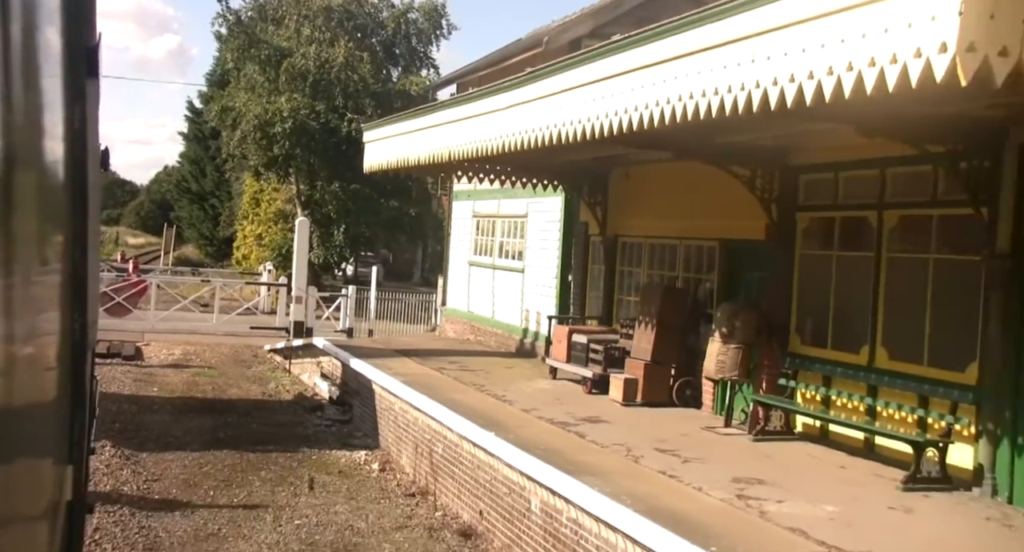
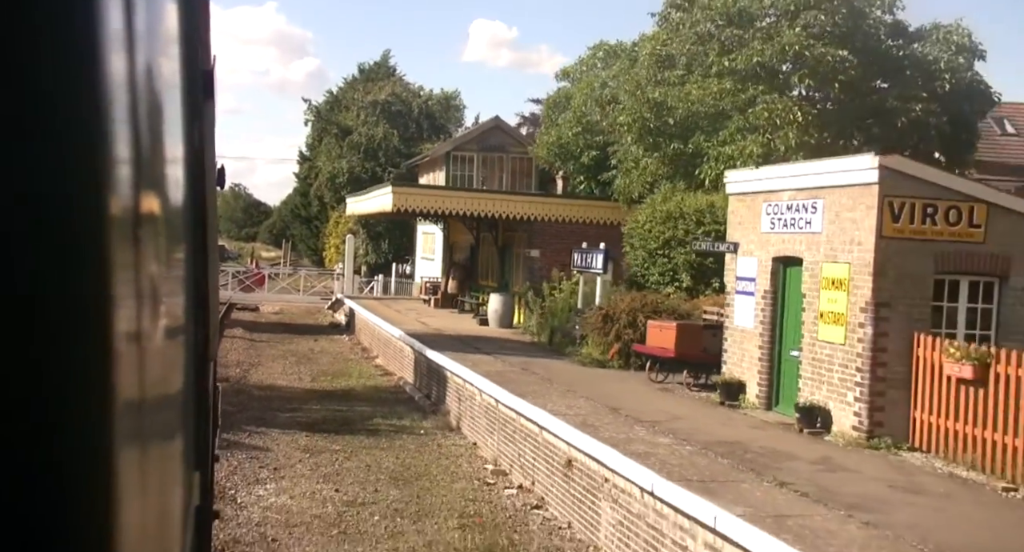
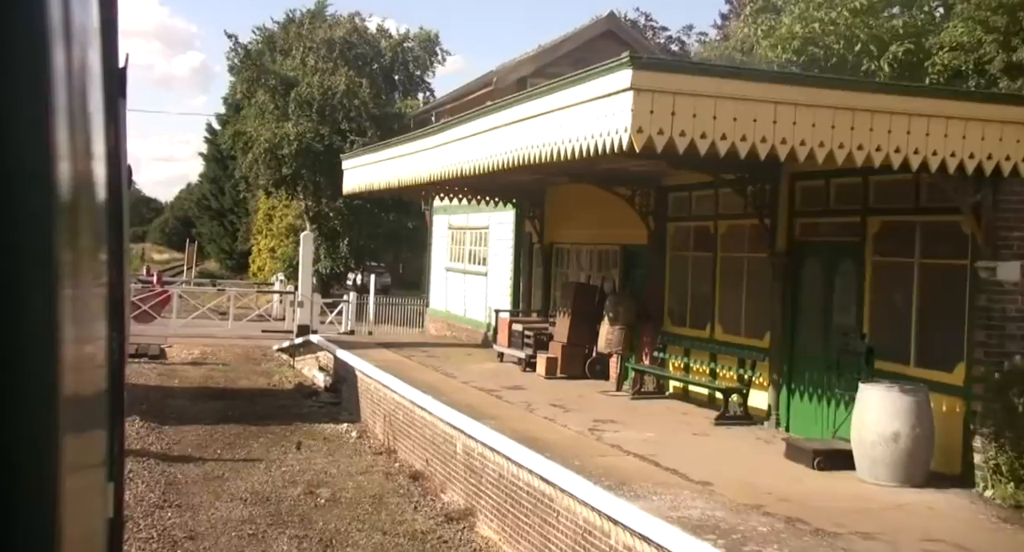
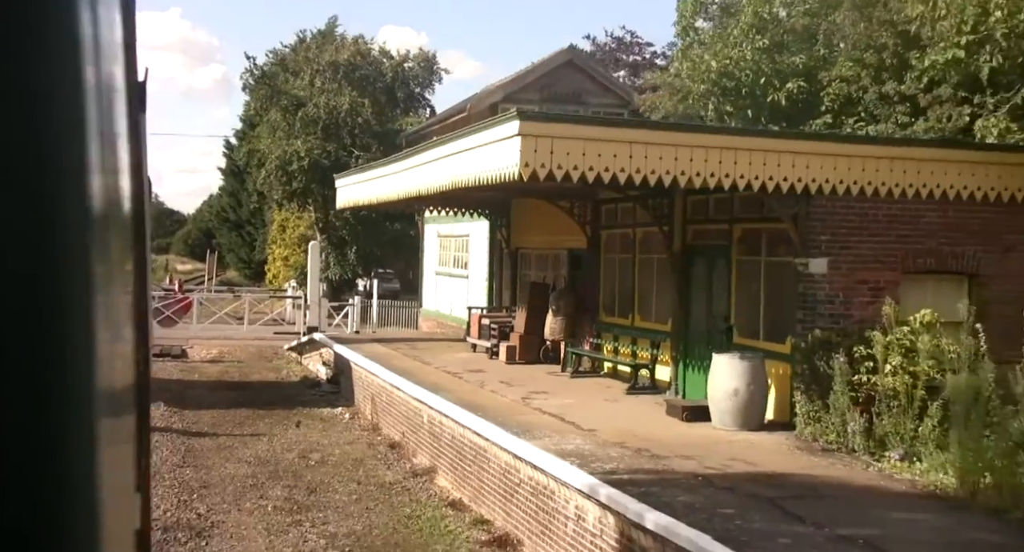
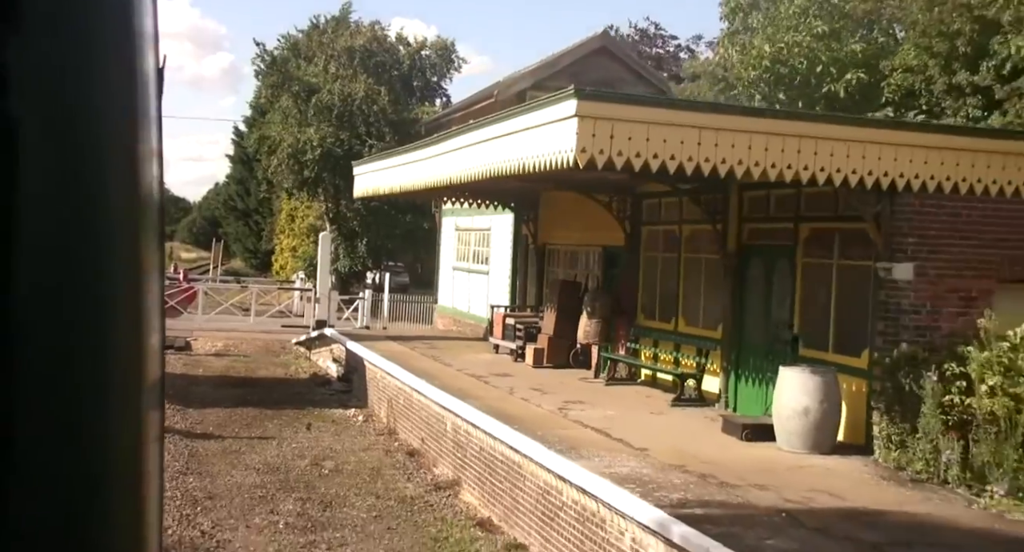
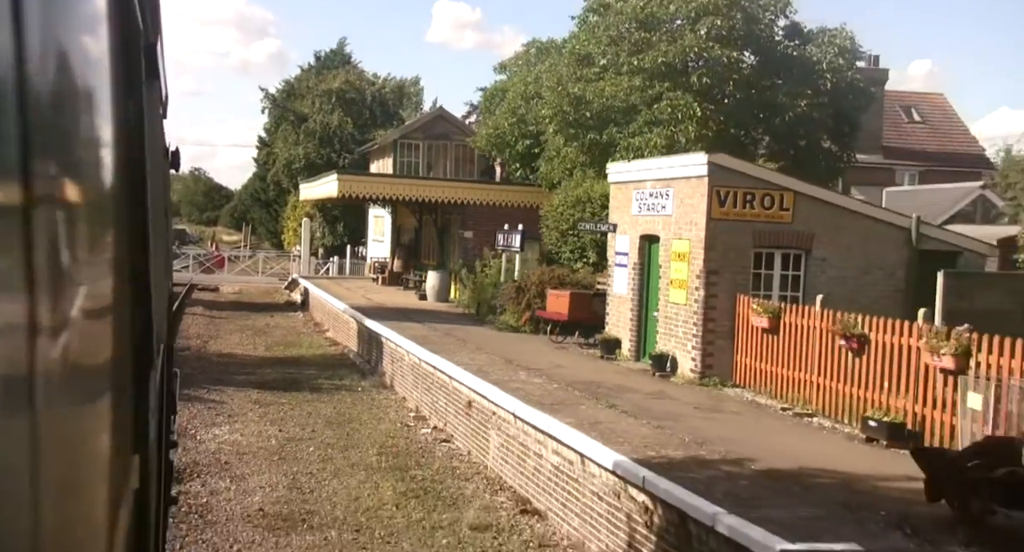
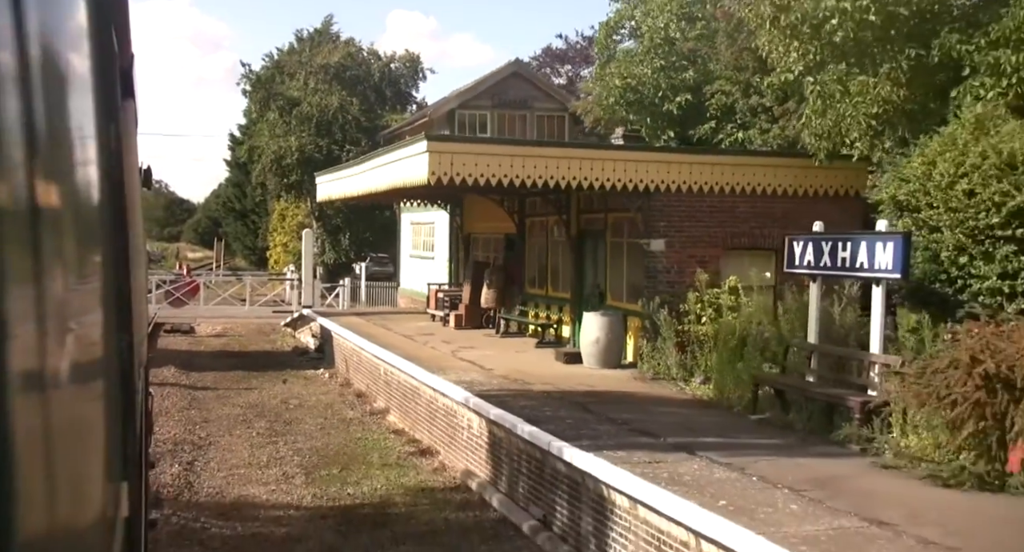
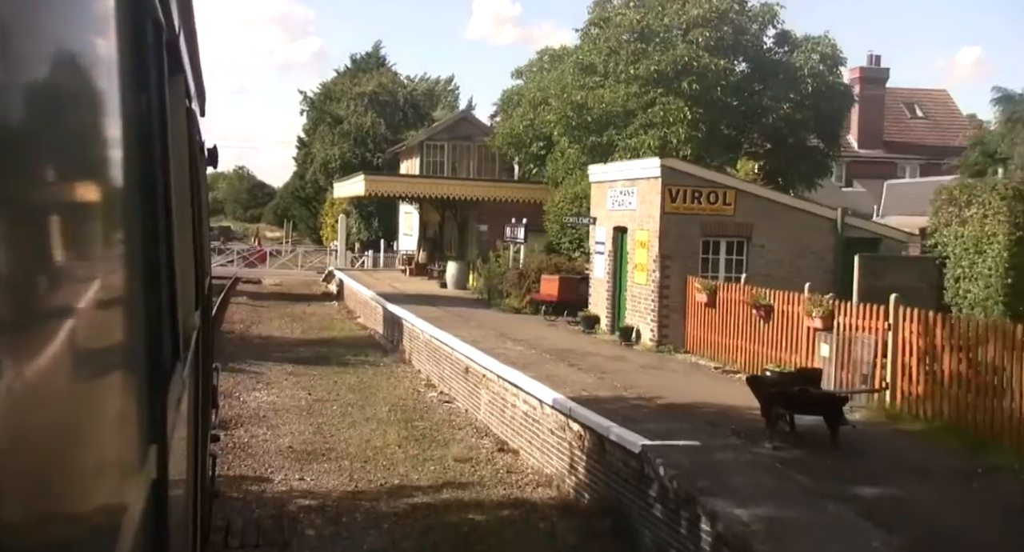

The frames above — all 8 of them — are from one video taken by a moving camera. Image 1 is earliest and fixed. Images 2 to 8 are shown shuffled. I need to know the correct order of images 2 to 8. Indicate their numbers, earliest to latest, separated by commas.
3, 5, 4, 7, 2, 6, 8
